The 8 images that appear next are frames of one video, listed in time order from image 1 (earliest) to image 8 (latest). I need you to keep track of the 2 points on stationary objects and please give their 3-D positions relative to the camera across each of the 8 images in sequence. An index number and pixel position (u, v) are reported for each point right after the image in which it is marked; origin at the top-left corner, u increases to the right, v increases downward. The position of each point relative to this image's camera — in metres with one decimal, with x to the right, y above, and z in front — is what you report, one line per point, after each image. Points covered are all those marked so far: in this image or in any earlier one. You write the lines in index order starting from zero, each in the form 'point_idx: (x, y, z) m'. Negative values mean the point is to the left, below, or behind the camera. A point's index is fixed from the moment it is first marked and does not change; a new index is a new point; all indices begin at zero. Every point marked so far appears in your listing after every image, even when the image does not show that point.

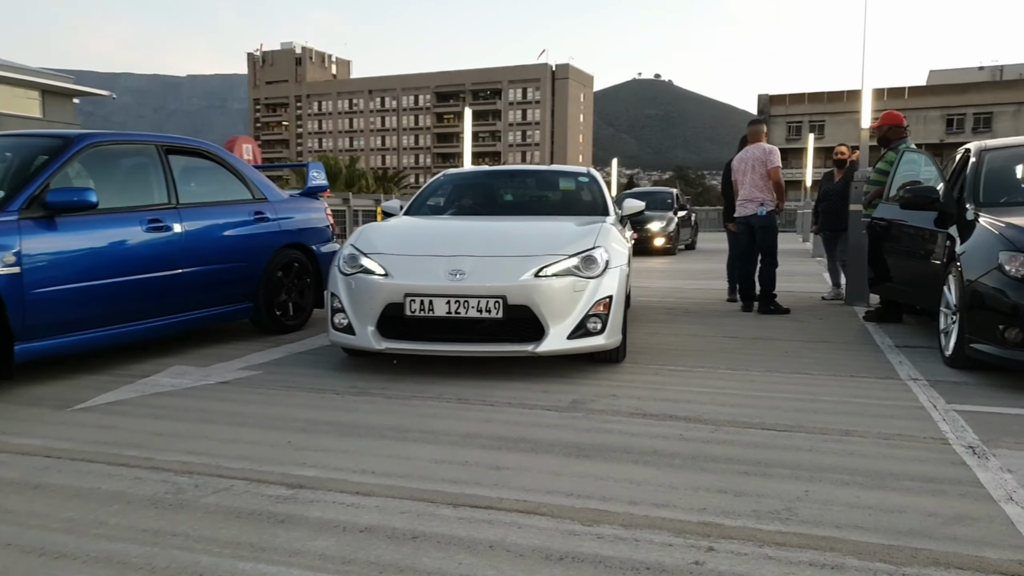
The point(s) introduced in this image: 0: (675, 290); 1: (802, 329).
0: (+2.1, 0.0, +10.0) m
1: (+2.6, -0.4, +6.8) m
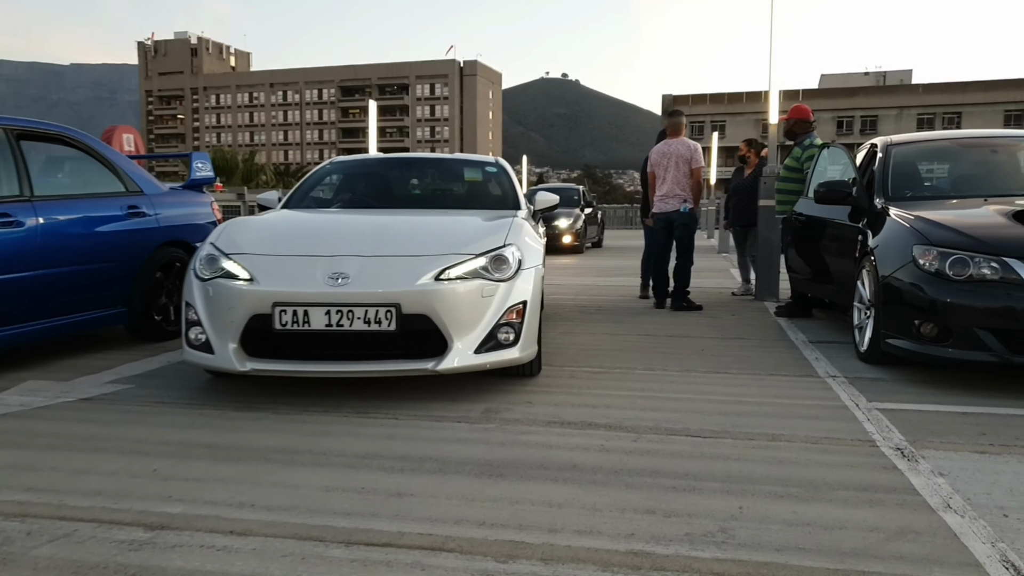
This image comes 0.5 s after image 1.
0: (+1.0, 0.0, +9.8) m
1: (+1.8, -0.3, +6.7) m
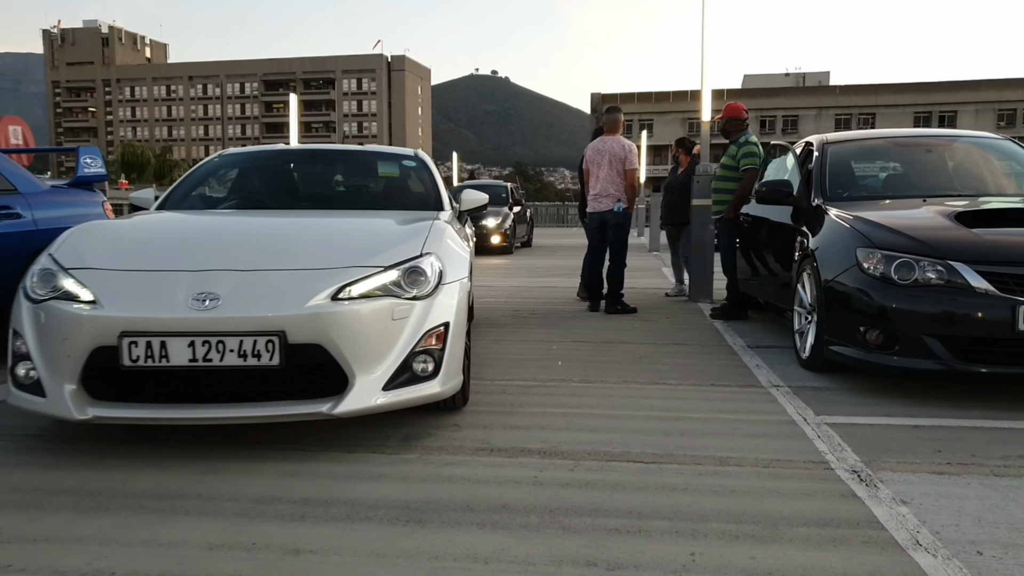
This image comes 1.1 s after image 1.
0: (+0.1, 0.0, +9.5) m
1: (+1.2, -0.4, +6.5) m
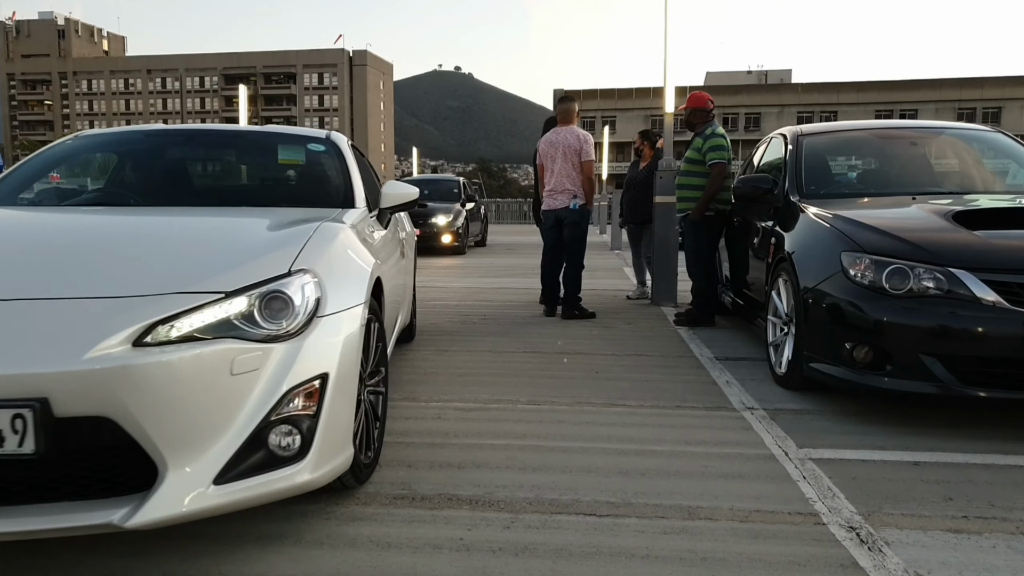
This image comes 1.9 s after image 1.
0: (-0.5, 0.0, +8.9) m
1: (+0.8, -0.4, +5.9) m
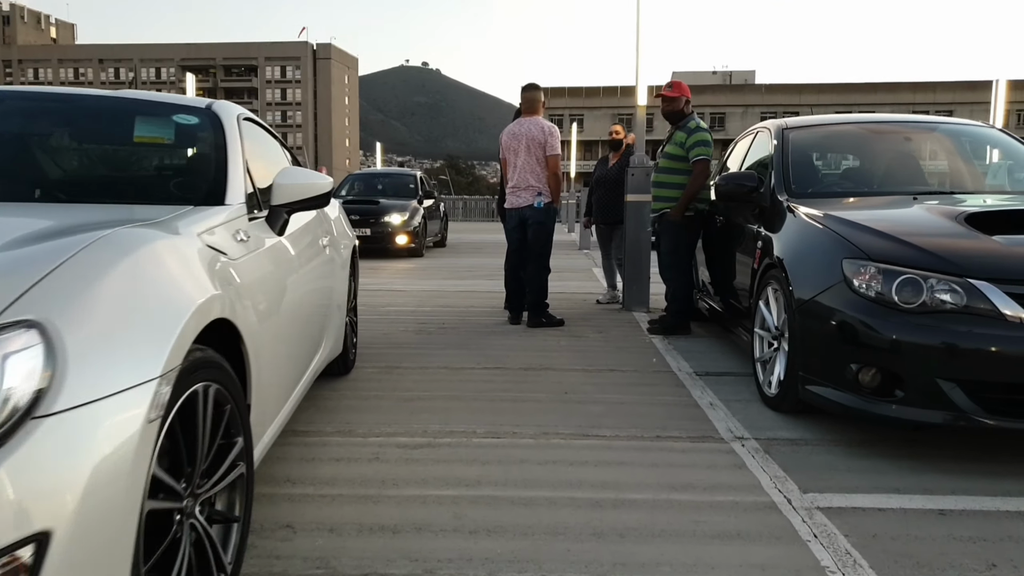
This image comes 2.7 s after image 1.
0: (-0.9, -0.1, +8.3) m
1: (+0.5, -0.4, +5.4) m
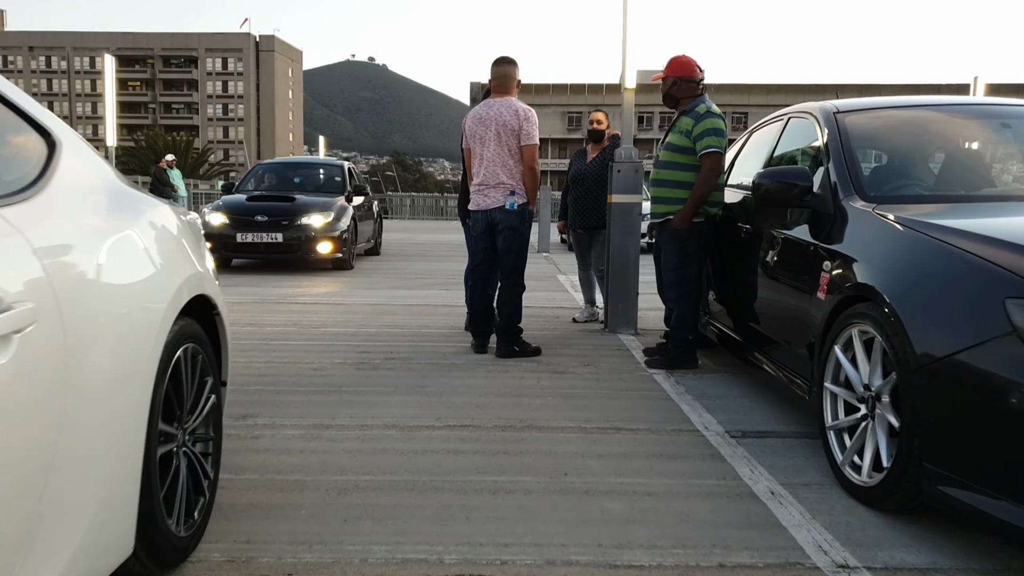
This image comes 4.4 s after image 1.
0: (-1.3, -0.2, +7.0) m
1: (+0.3, -0.6, +4.2) m
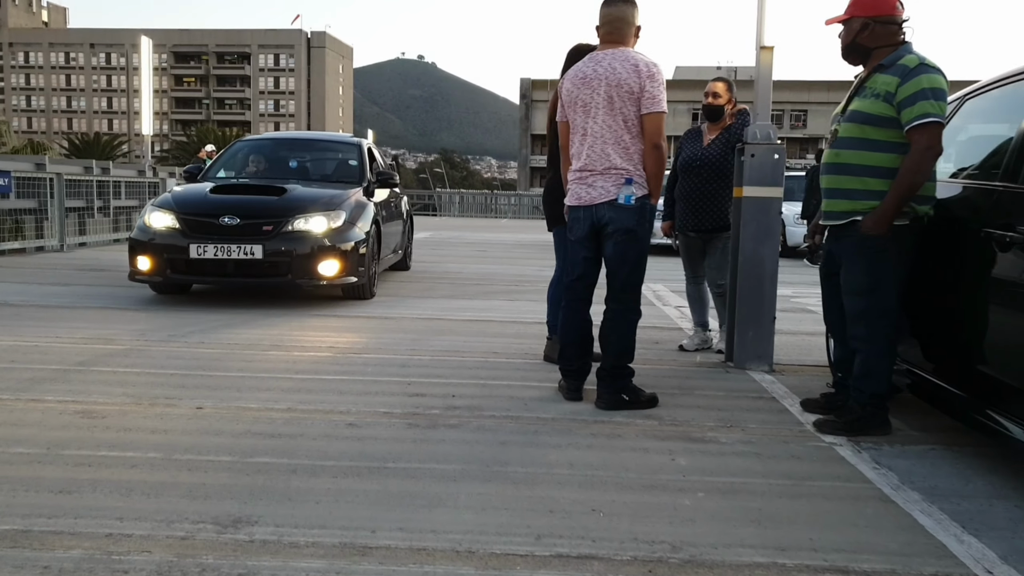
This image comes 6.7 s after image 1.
0: (-0.6, -0.3, +5.6) m
1: (+0.8, -0.7, +2.8) m
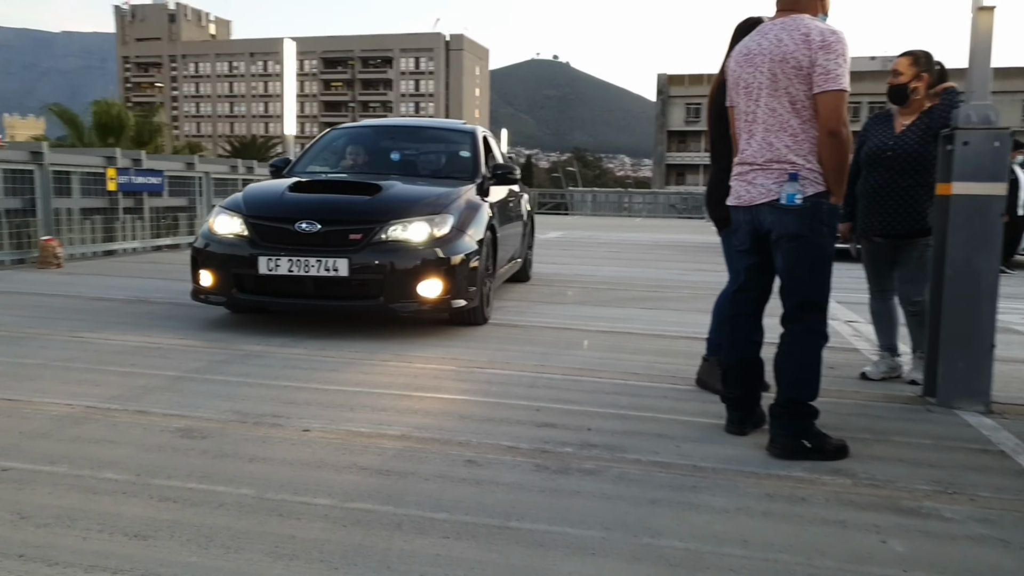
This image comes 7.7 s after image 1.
0: (+0.3, -0.4, +5.0) m
1: (+1.2, -0.8, +2.0) m
